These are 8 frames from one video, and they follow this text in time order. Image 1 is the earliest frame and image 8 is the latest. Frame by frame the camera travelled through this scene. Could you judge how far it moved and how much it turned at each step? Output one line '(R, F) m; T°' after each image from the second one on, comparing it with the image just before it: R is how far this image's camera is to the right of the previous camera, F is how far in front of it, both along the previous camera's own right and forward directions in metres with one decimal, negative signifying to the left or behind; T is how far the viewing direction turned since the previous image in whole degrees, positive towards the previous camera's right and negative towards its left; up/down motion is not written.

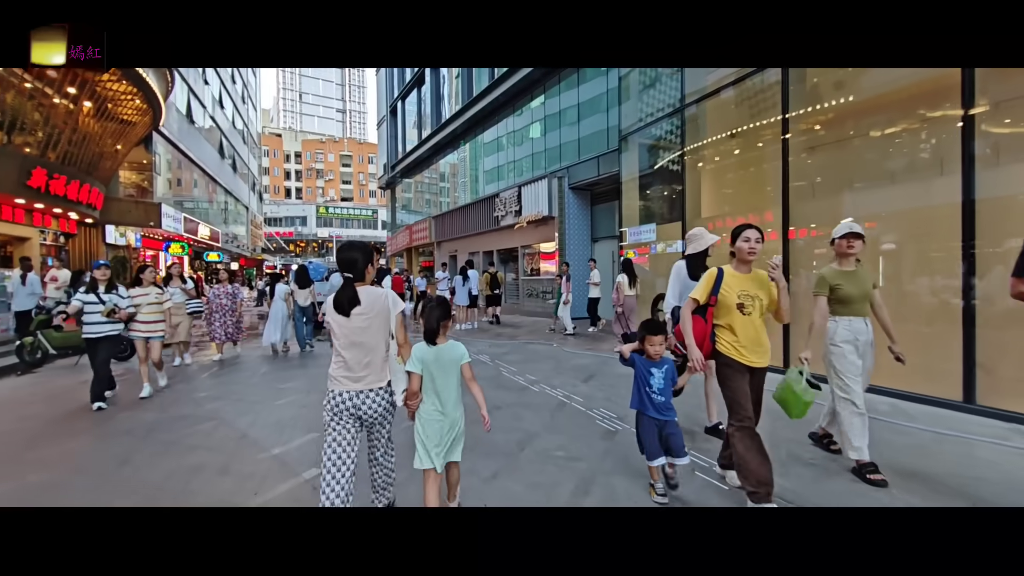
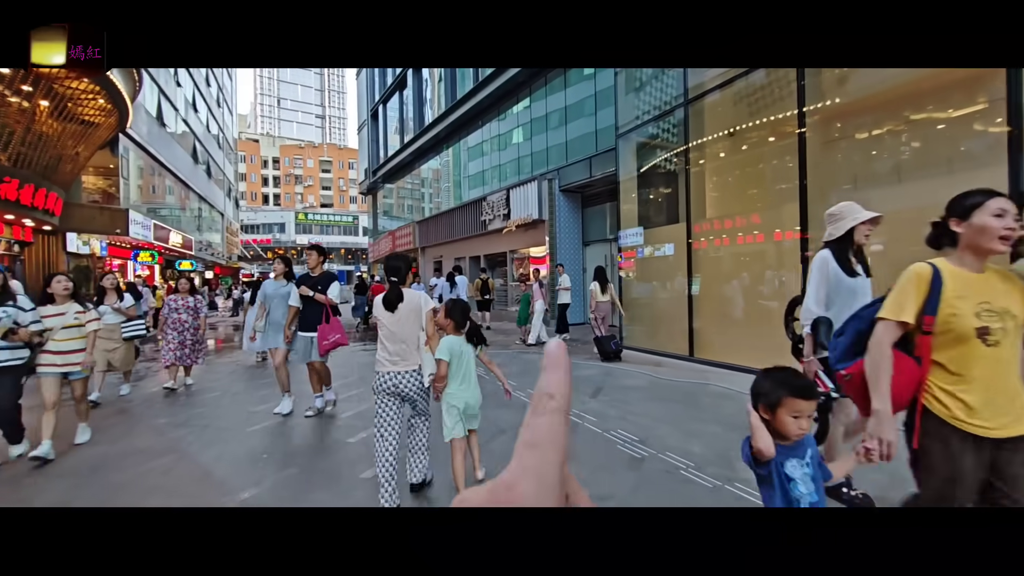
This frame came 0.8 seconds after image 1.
(-0.2, +0.5) m; +2°
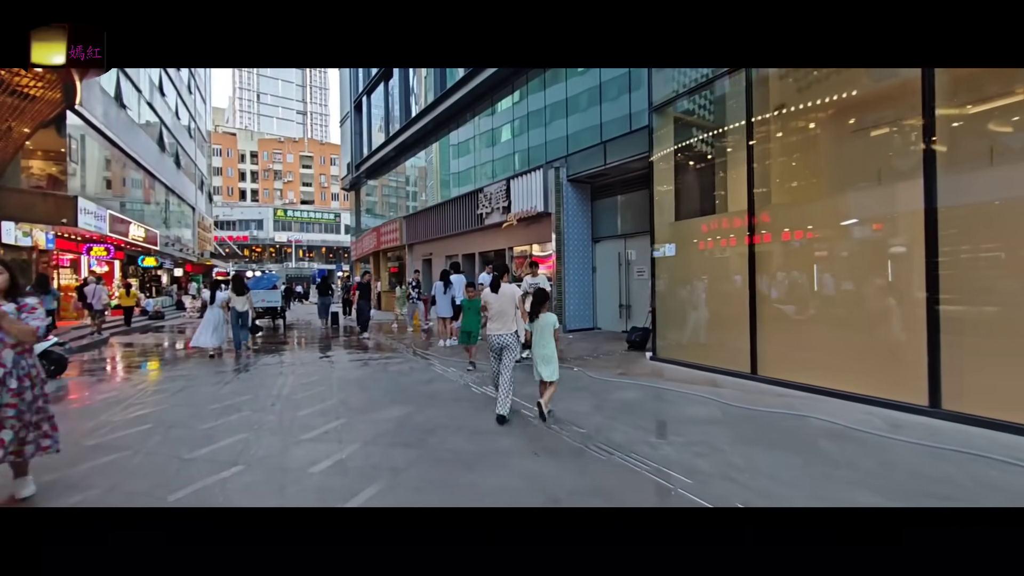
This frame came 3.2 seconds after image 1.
(-0.5, +1.5) m; +2°
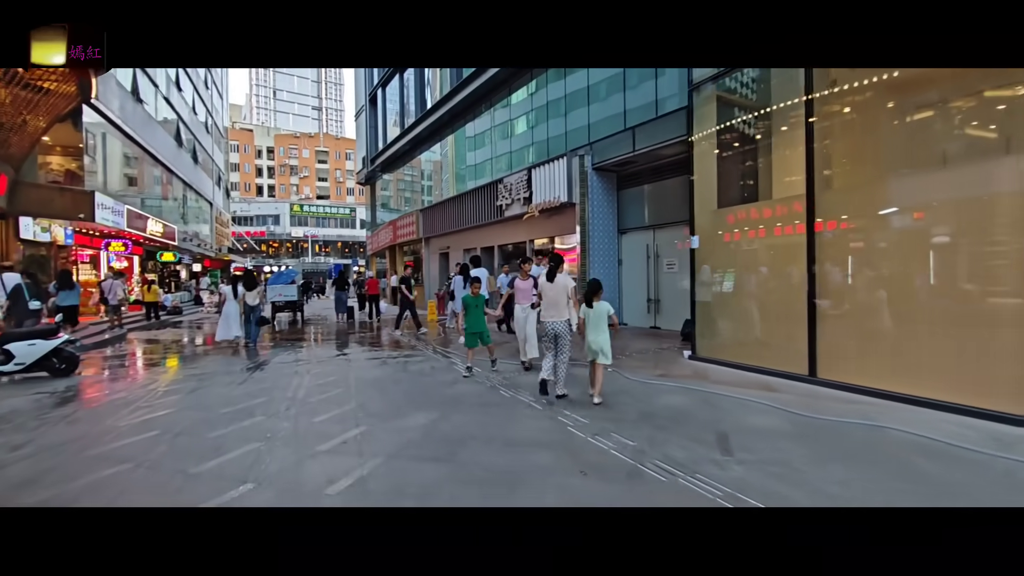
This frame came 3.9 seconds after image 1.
(-0.2, +0.5) m; -2°
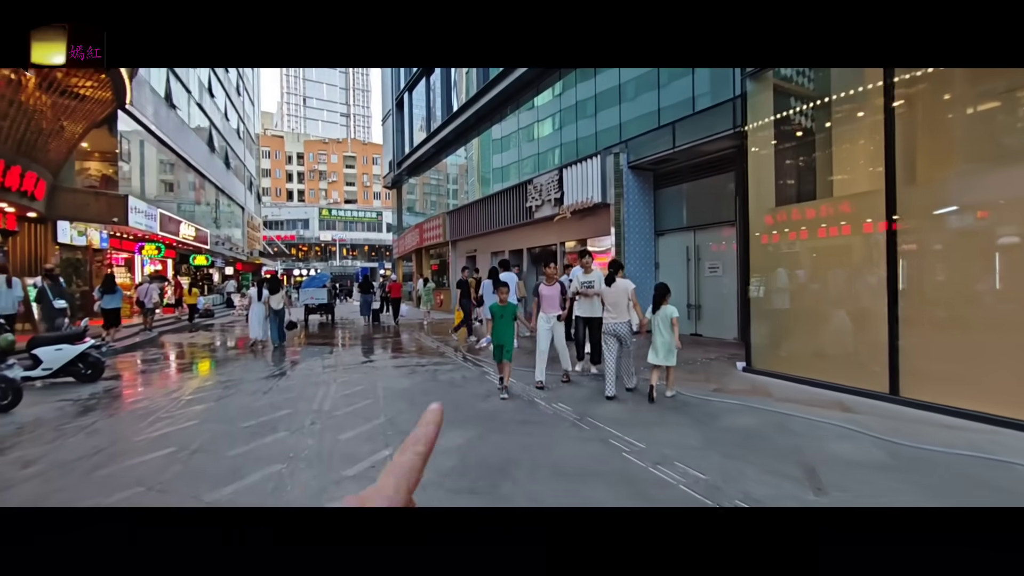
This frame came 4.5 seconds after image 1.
(-0.2, +0.5) m; -3°
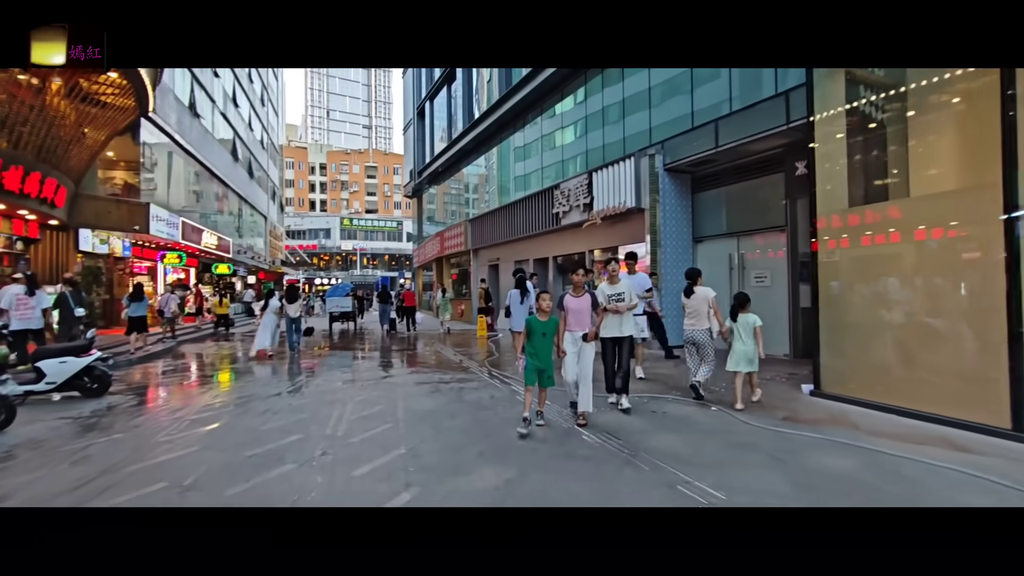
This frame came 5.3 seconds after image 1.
(-0.2, +0.6) m; -2°
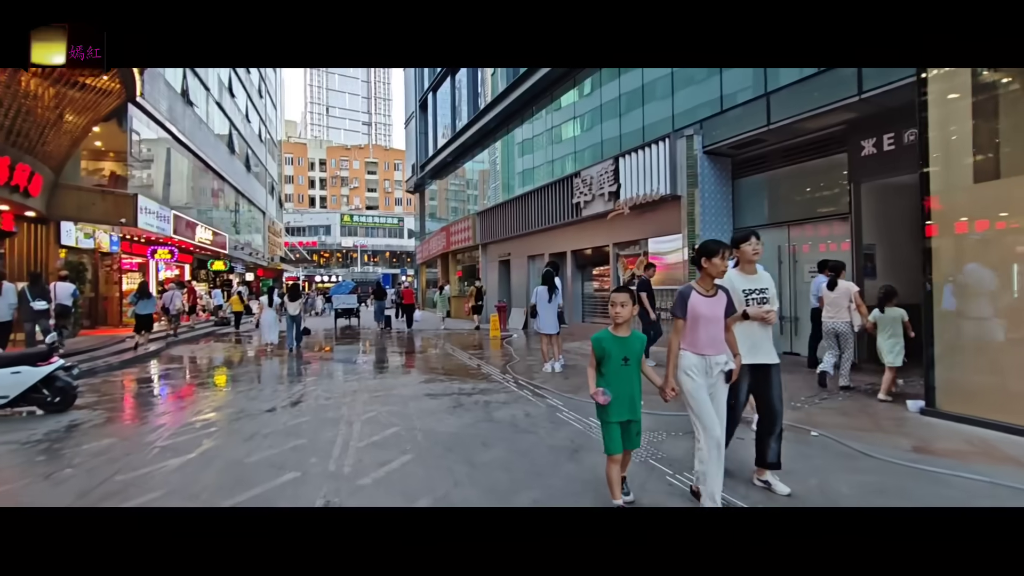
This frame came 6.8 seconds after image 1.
(-0.4, +1.0) m; 0°
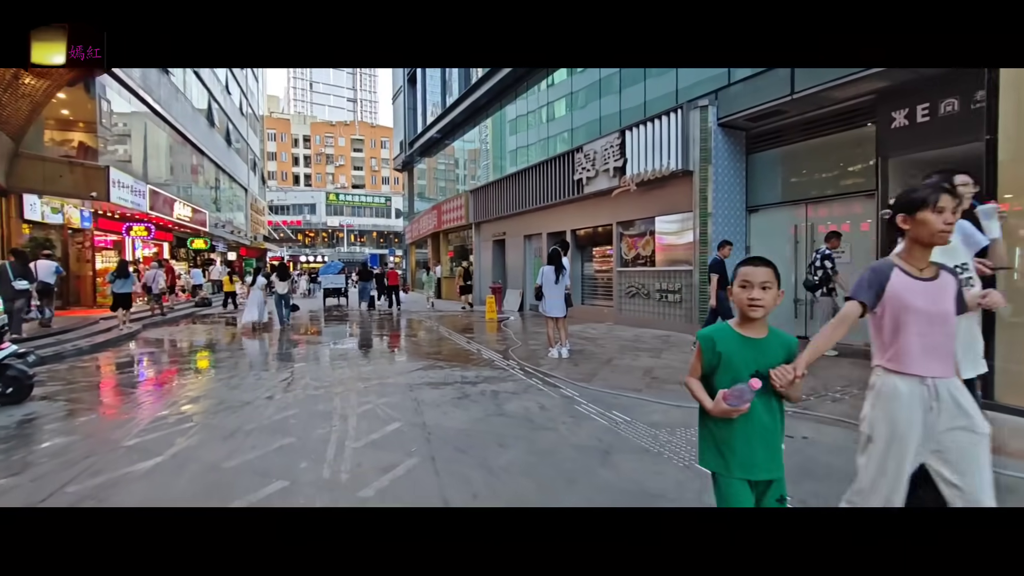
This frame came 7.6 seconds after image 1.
(-0.3, +0.6) m; +1°
